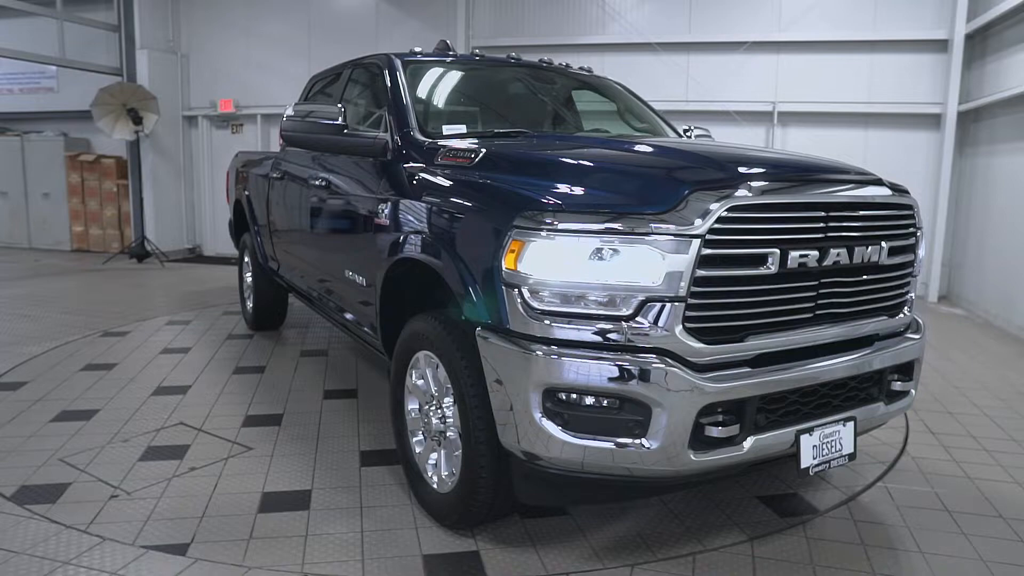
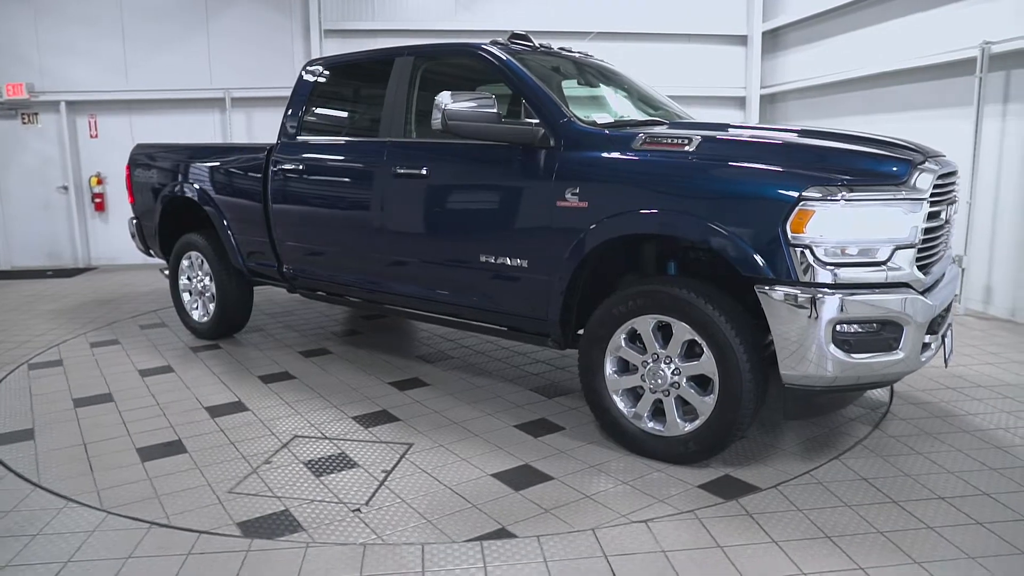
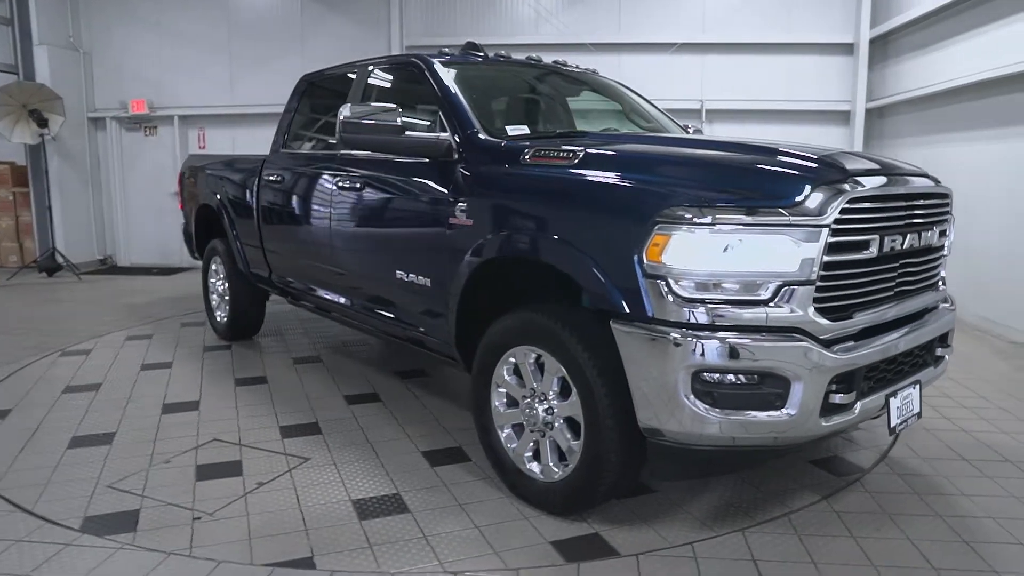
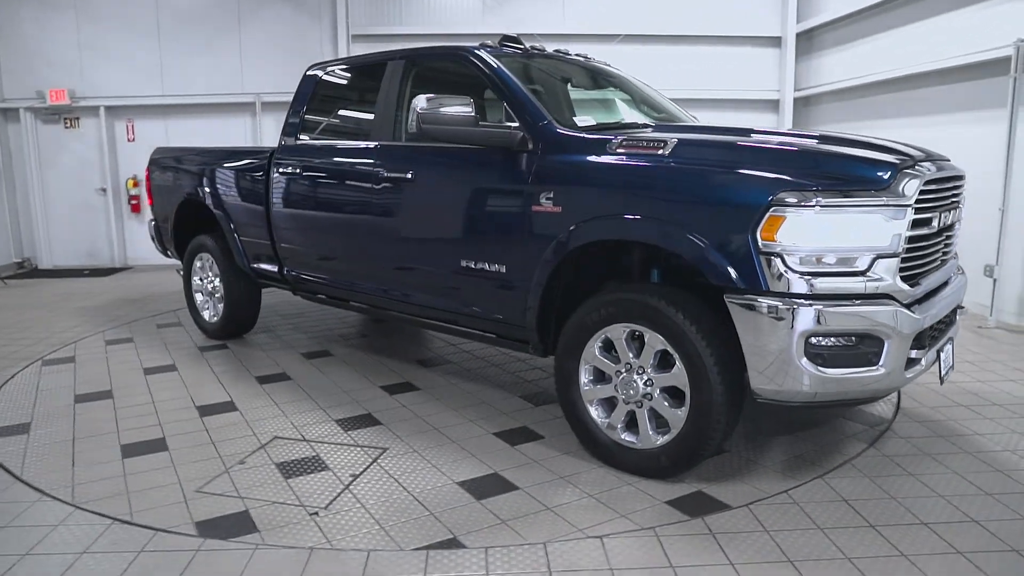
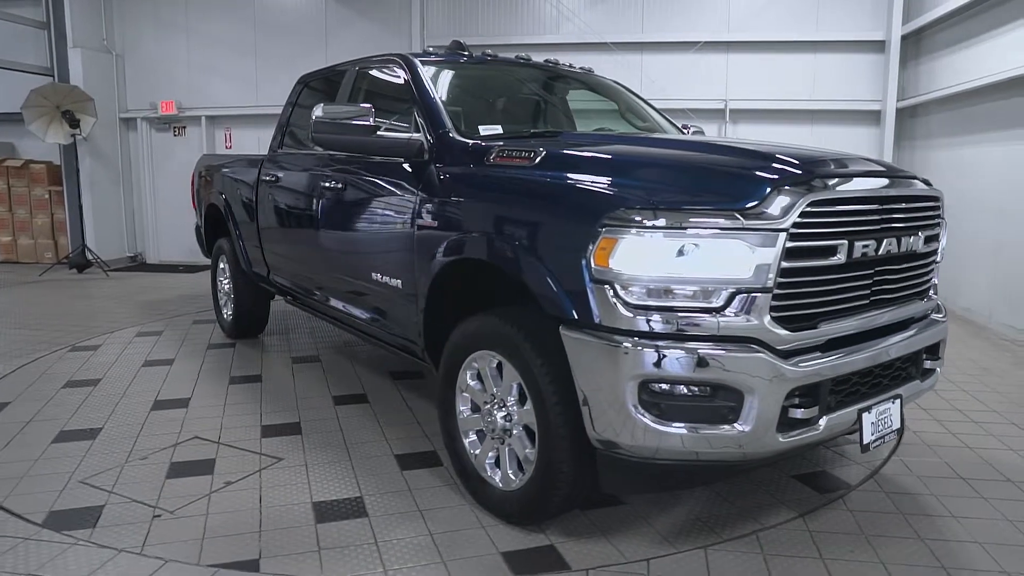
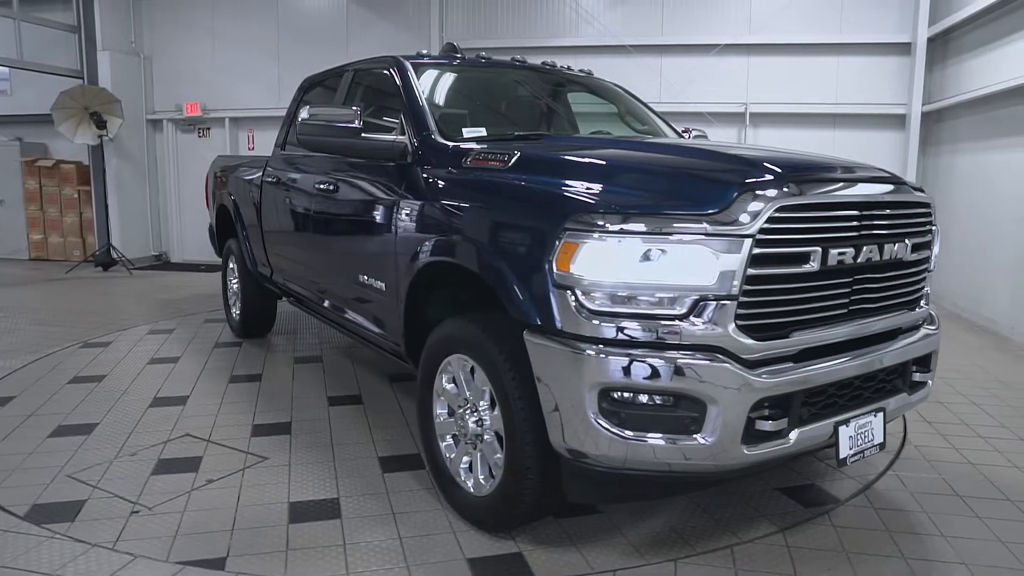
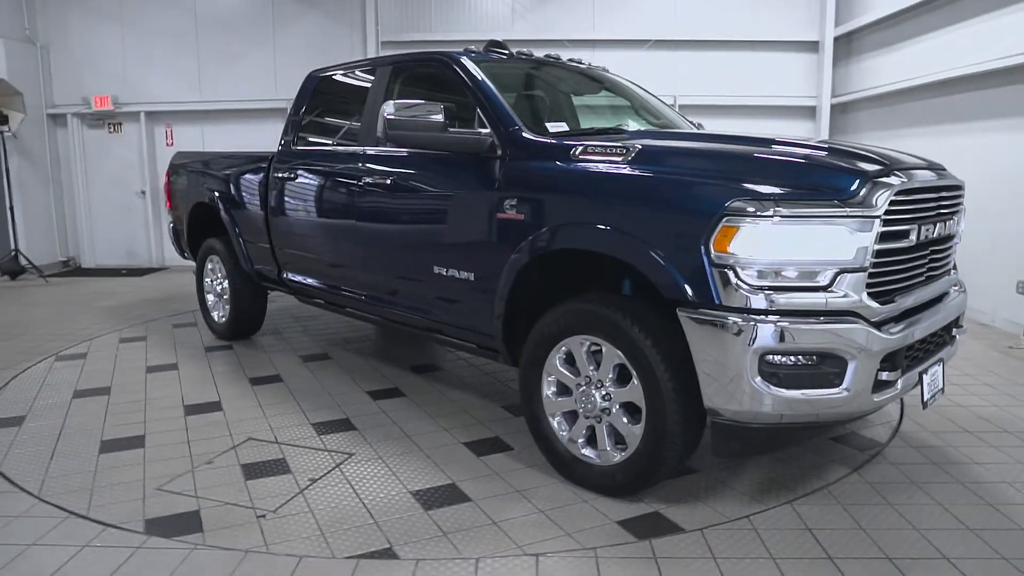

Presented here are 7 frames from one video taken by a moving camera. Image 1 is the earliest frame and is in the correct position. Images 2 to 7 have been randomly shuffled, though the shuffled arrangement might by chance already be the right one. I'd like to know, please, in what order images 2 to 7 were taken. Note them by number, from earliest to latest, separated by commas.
6, 5, 3, 7, 4, 2
